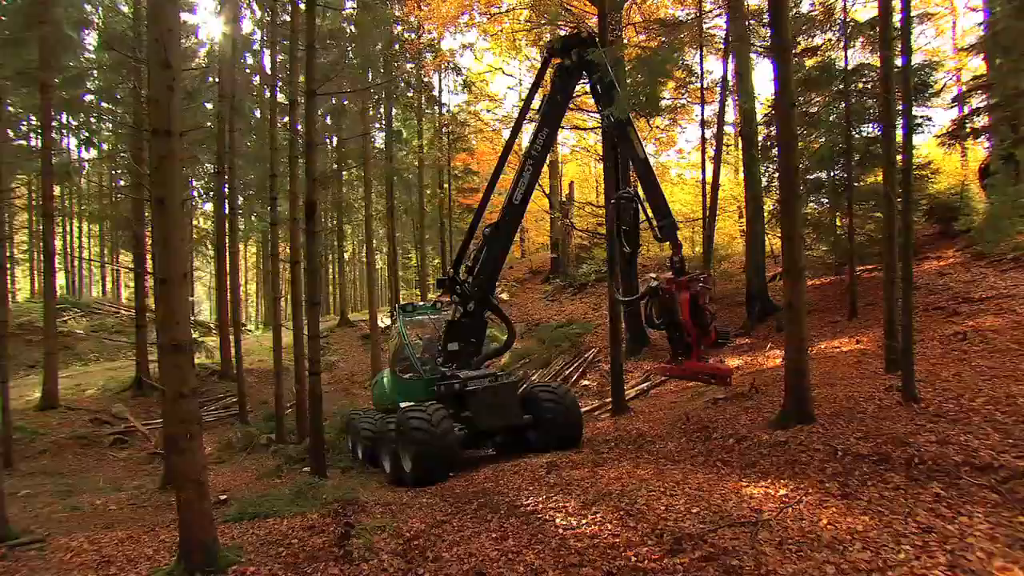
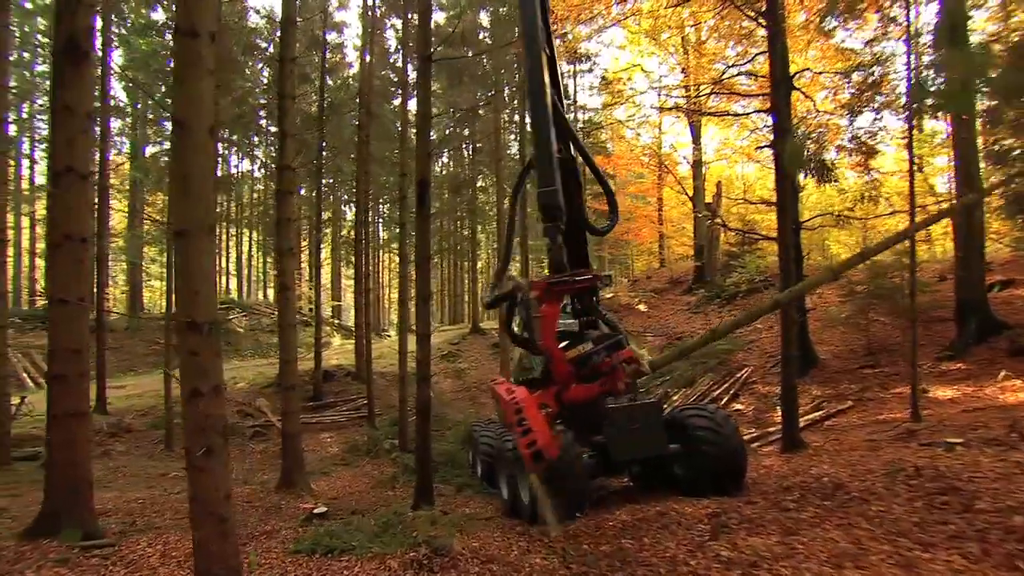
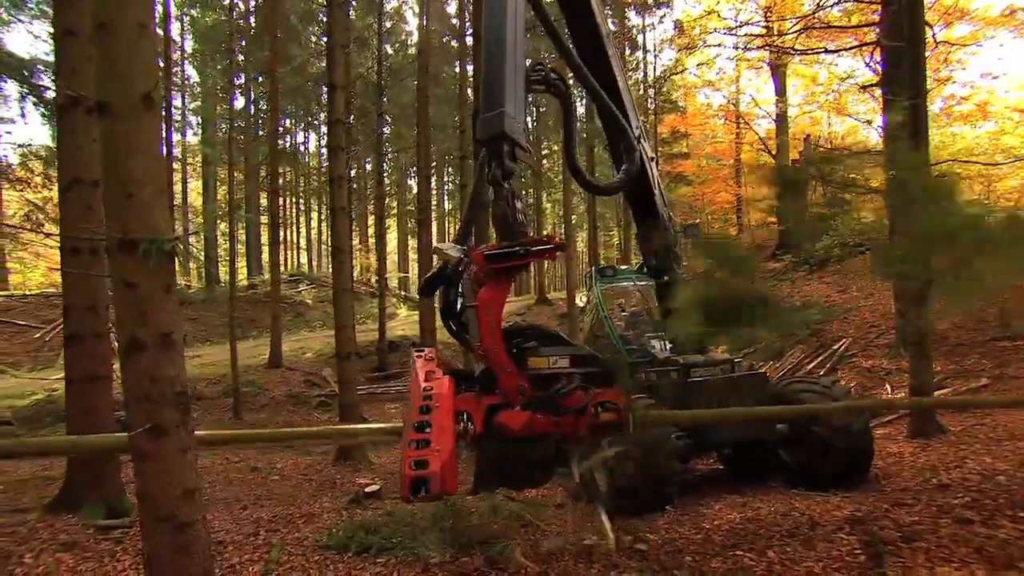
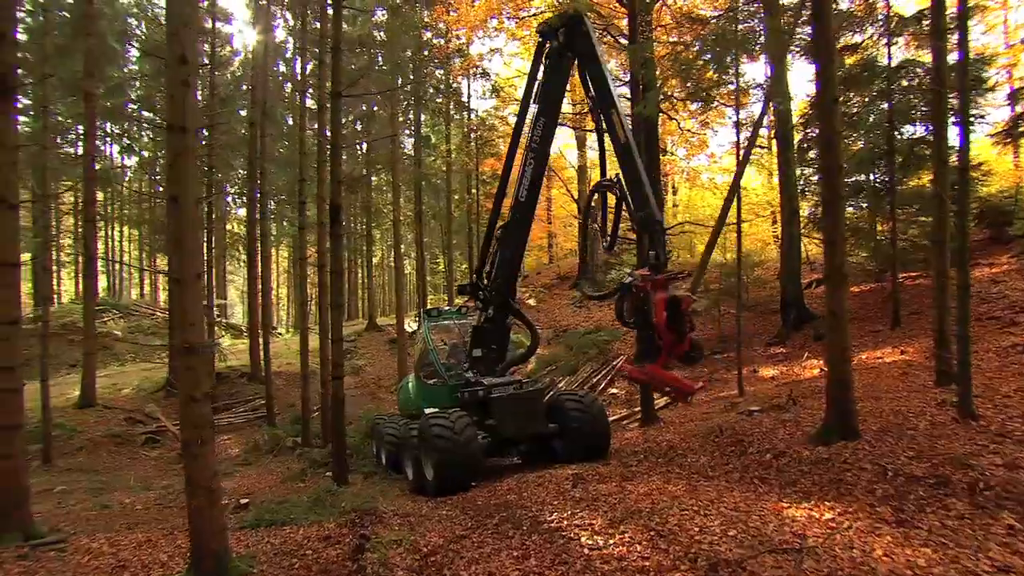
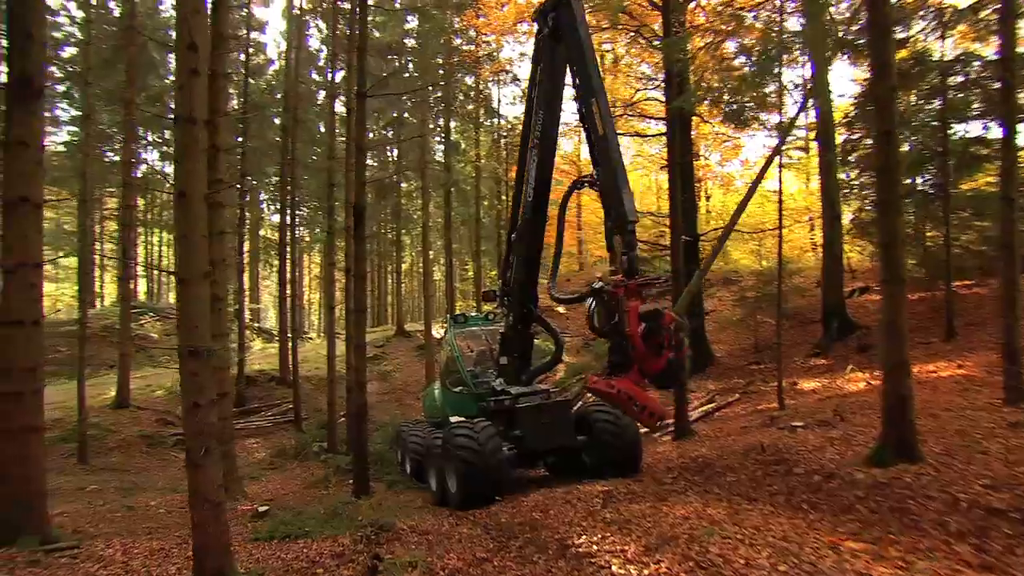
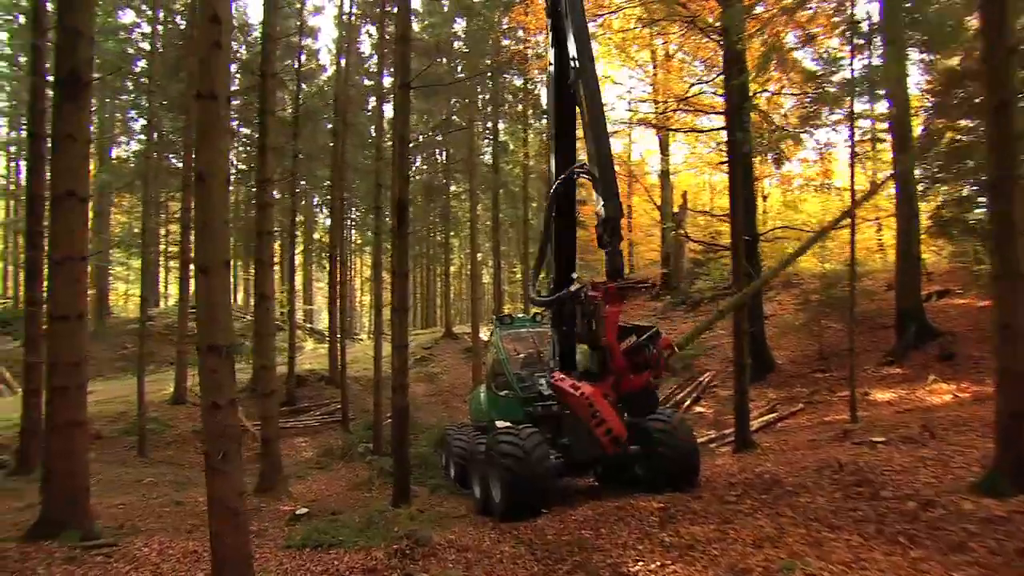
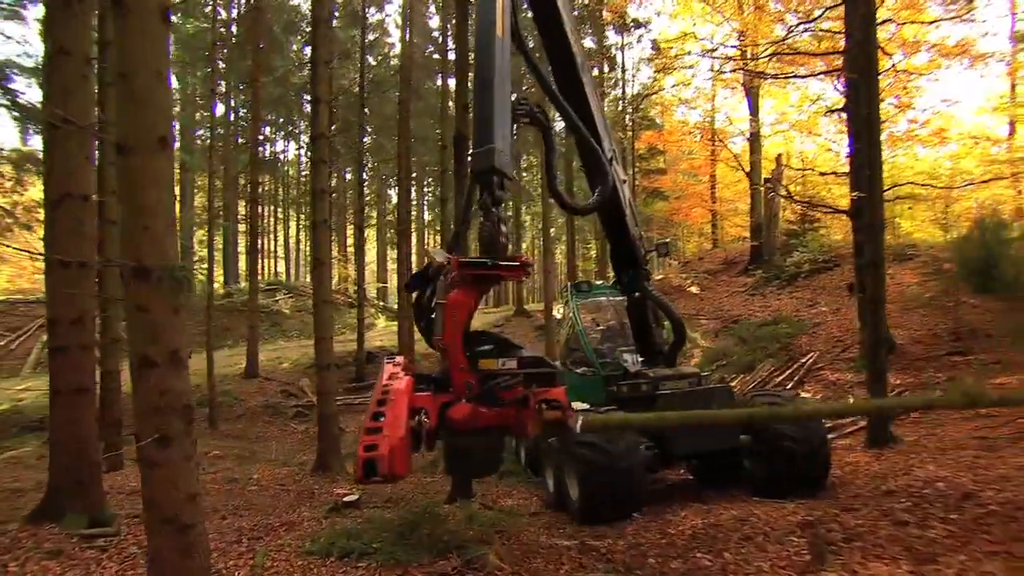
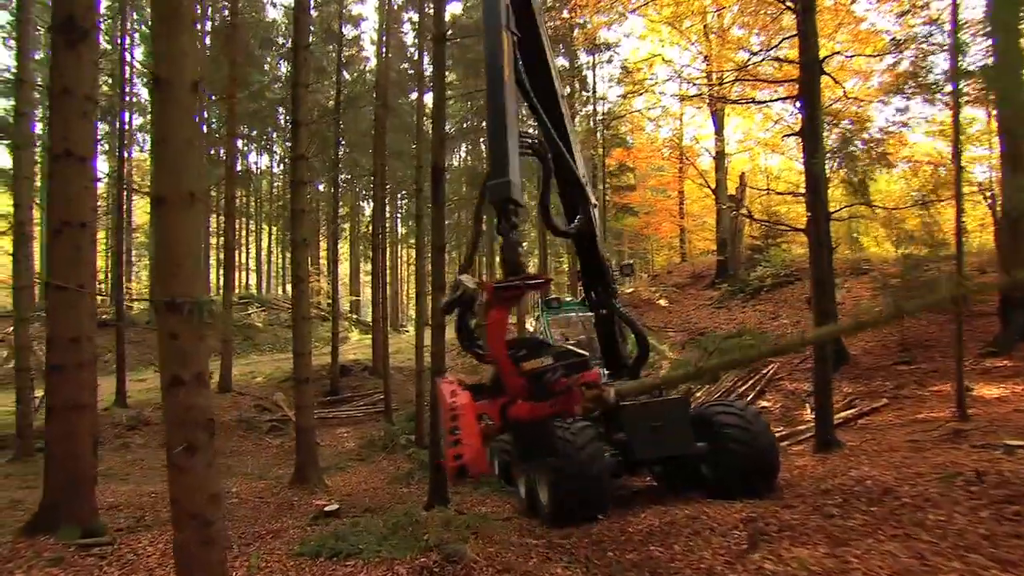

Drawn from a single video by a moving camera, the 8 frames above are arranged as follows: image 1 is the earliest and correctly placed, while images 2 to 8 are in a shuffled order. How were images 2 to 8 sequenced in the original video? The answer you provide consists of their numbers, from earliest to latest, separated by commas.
4, 5, 6, 2, 8, 7, 3
